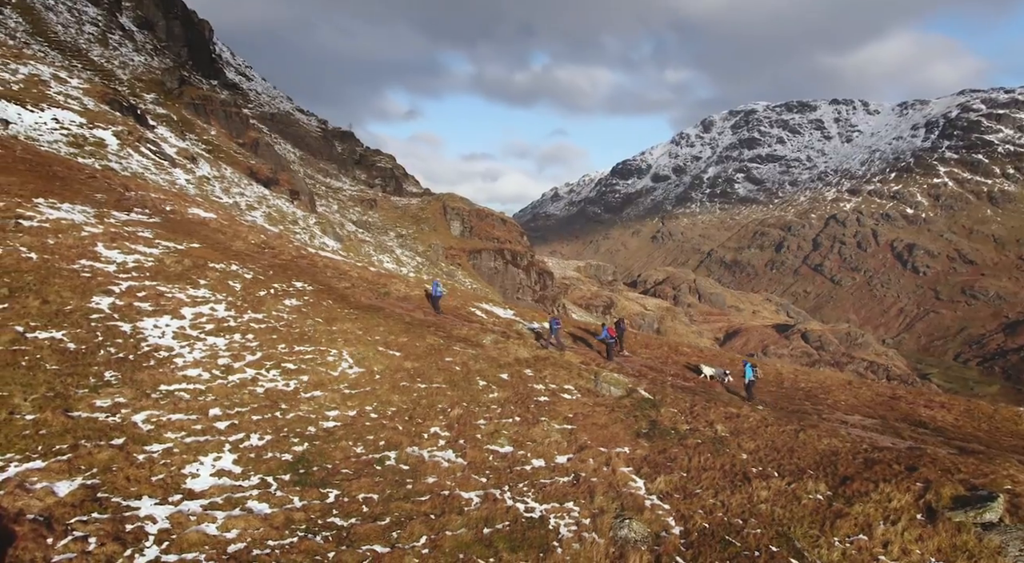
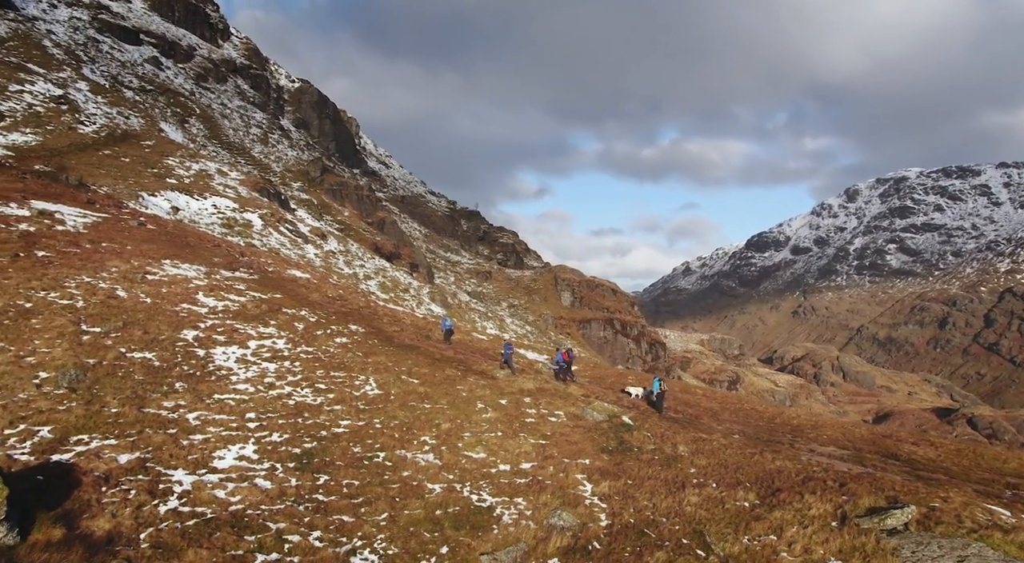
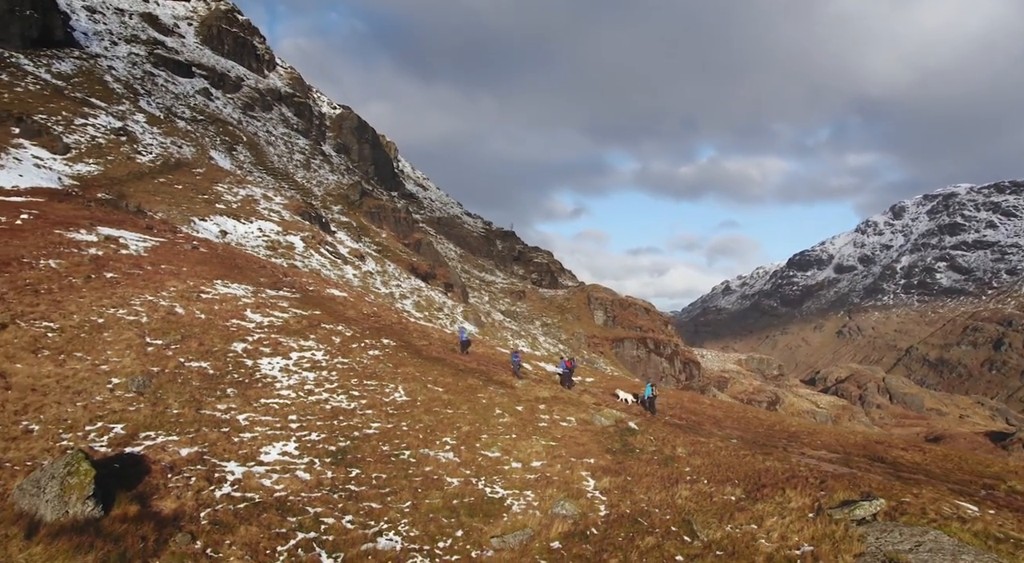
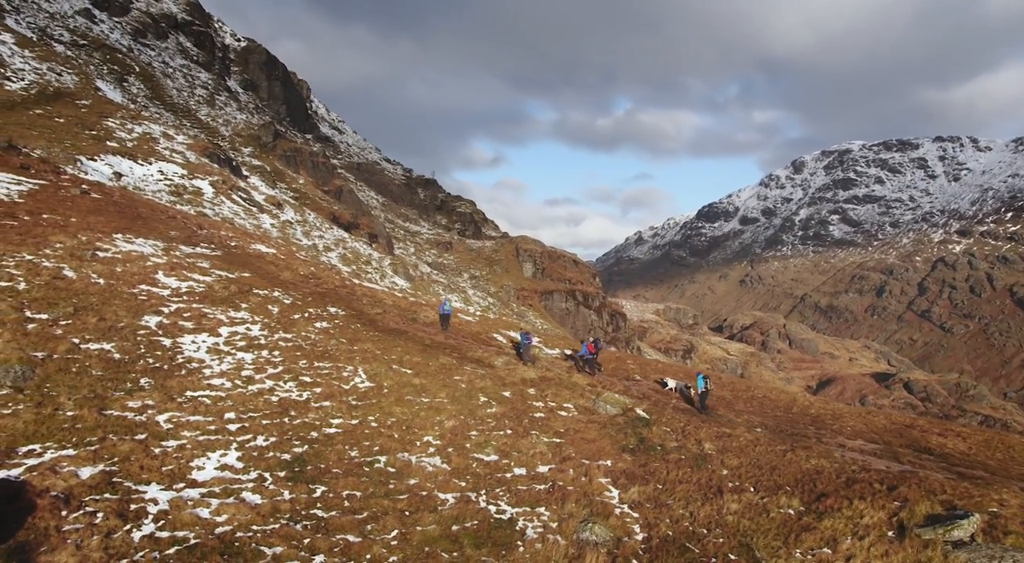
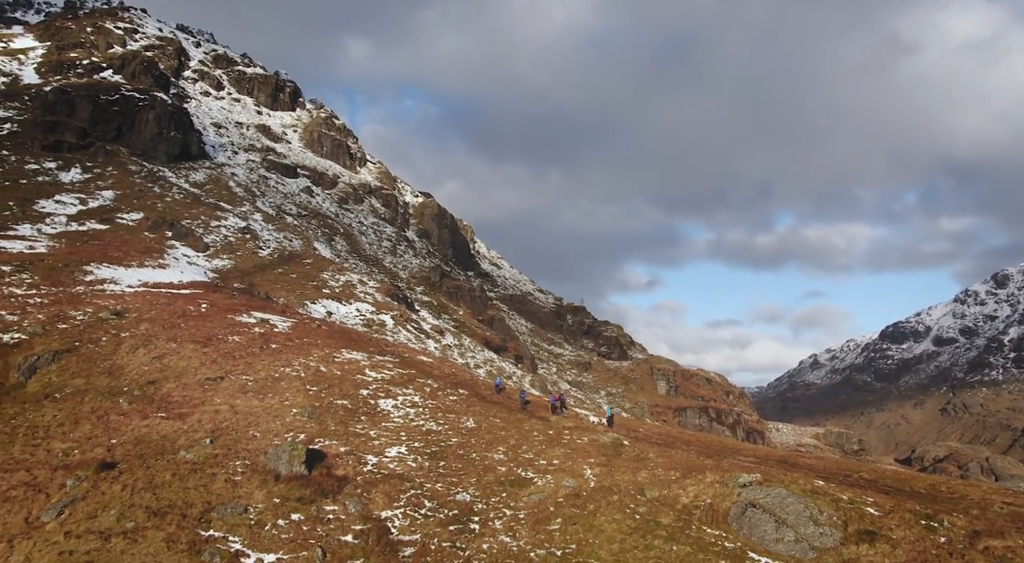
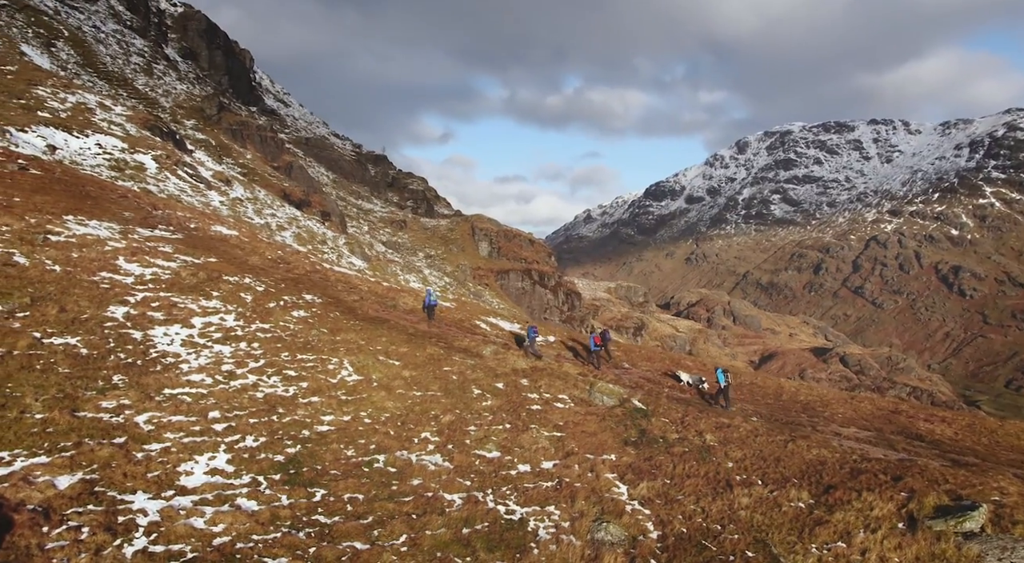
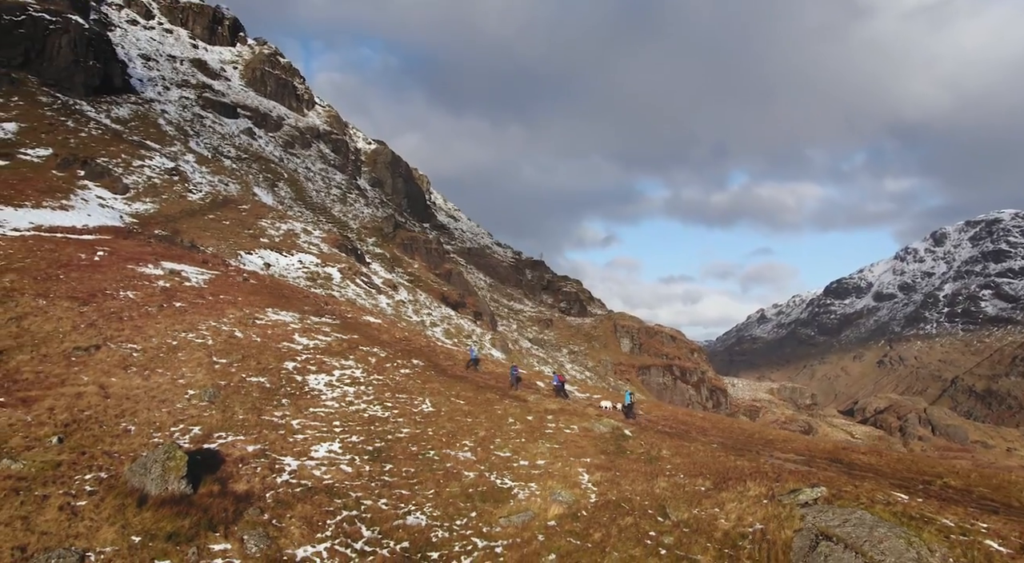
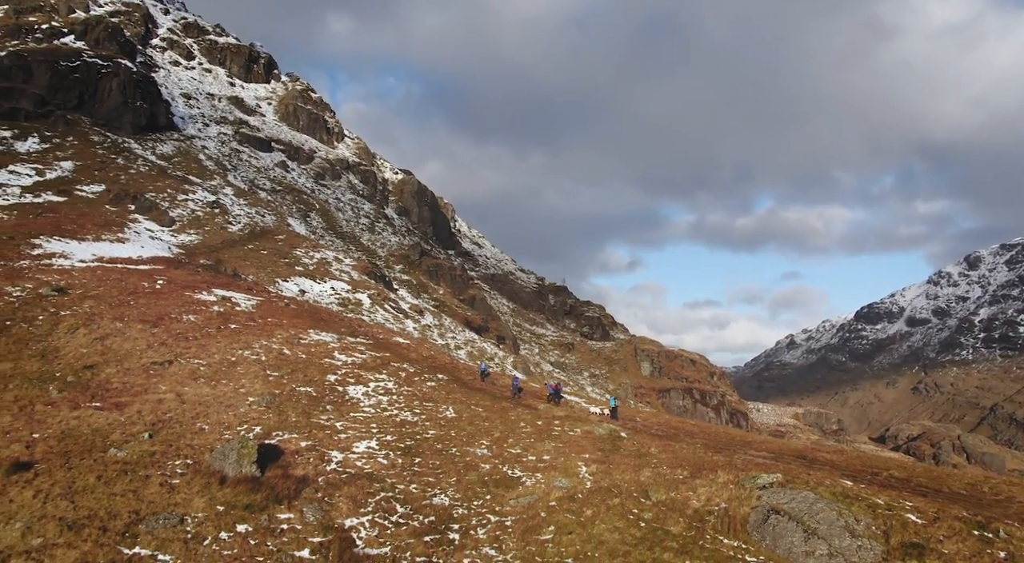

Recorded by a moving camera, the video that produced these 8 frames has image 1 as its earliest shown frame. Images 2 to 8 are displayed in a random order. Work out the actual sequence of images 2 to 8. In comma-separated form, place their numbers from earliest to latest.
6, 4, 2, 3, 7, 8, 5
